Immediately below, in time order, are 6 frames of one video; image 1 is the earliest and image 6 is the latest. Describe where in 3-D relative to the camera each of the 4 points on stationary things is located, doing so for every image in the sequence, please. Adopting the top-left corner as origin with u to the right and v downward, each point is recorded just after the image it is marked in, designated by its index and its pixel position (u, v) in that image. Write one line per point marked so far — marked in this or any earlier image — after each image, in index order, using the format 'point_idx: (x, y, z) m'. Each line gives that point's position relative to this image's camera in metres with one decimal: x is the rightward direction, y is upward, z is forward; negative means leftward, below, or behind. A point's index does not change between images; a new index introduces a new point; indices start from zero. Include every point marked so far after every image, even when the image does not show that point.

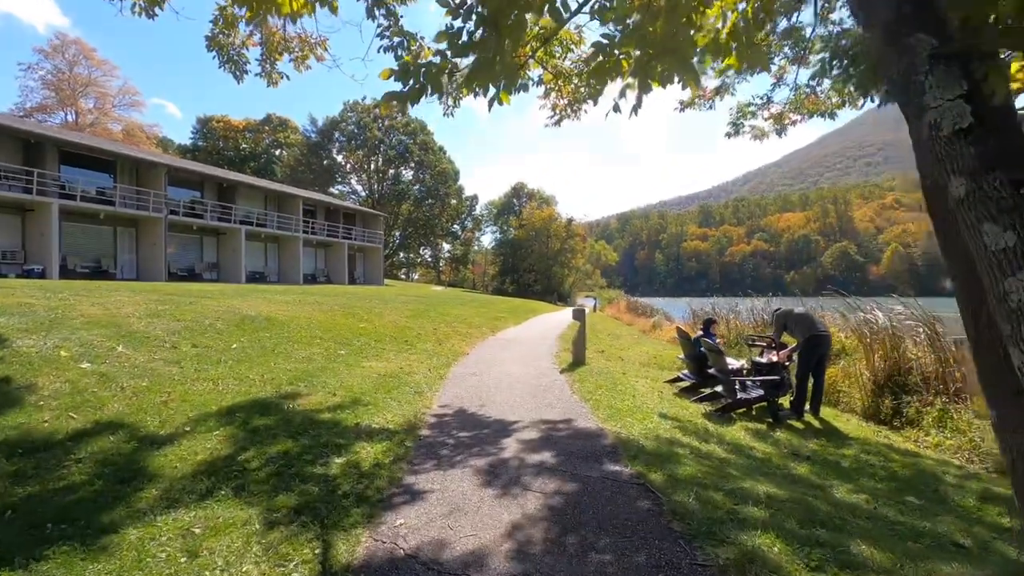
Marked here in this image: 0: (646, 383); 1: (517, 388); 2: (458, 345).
0: (+2.6, -1.8, +10.1) m
1: (+0.1, -1.6, +8.6) m
2: (-1.4, -1.5, +13.8) m
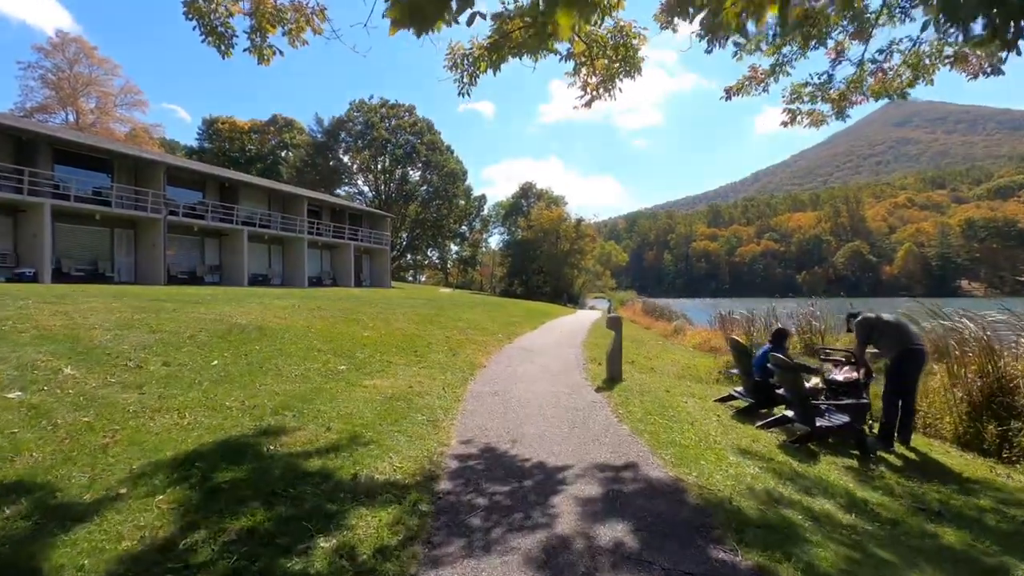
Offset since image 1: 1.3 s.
0: (+3.0, -1.9, +8.7) m
1: (+0.5, -1.7, +7.1) m
2: (-0.9, -1.6, +12.4) m
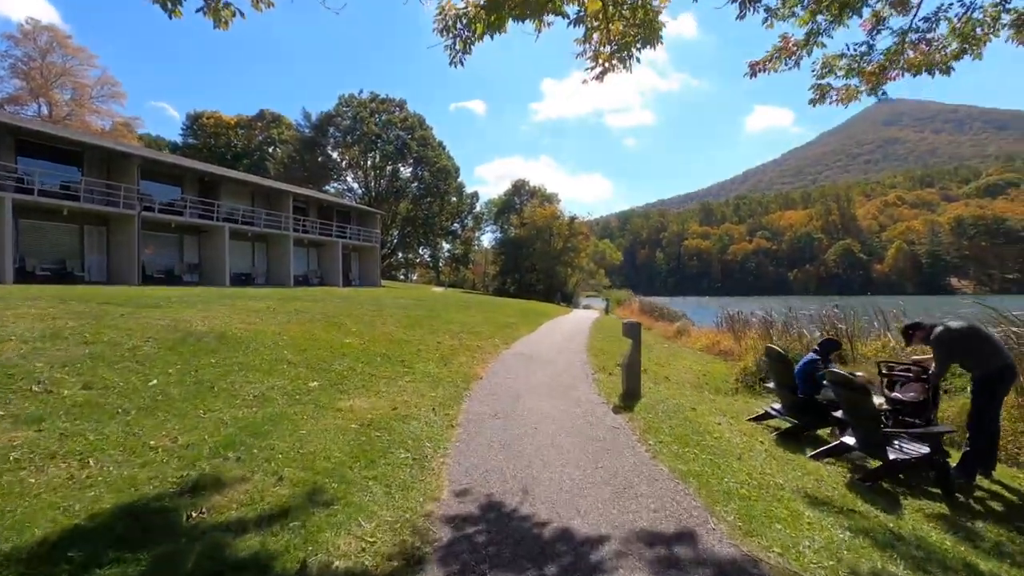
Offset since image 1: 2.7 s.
0: (+3.0, -1.9, +7.4) m
1: (+0.6, -1.7, +5.8) m
2: (-0.9, -1.6, +11.1) m
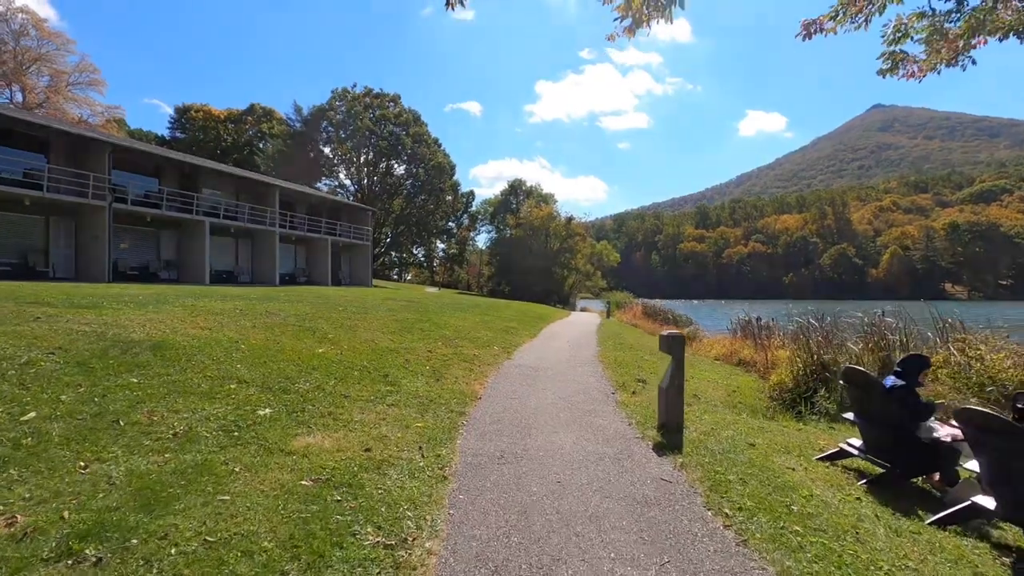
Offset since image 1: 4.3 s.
0: (+3.2, -2.0, +5.7) m
1: (+0.7, -1.7, +4.1) m
2: (-0.8, -1.6, +9.3) m
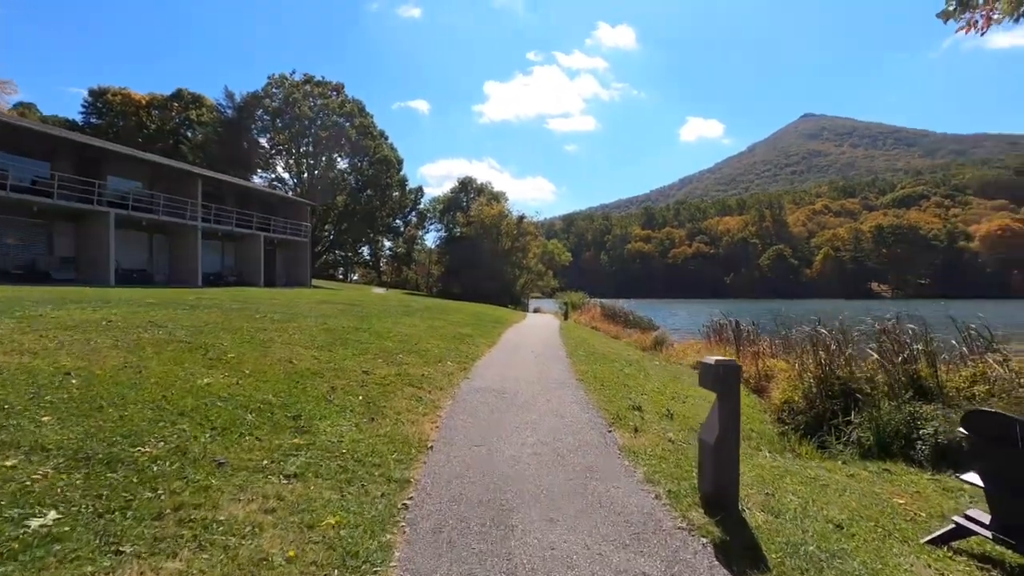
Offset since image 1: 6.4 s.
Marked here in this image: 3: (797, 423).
0: (+3.0, -2.0, +3.6) m
1: (+0.7, -1.8, +1.8) m
2: (-1.3, -1.7, +6.9) m
3: (+5.0, -2.4, +9.4) m
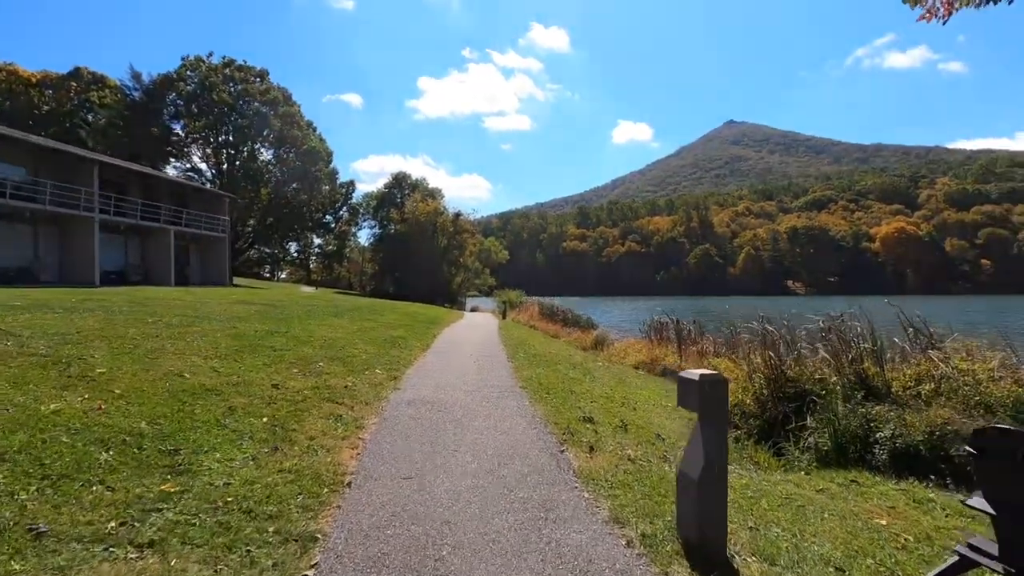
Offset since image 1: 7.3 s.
0: (+2.7, -2.0, +2.9) m
1: (+0.6, -1.8, +0.9) m
2: (-2.0, -1.7, +5.7) m
3: (+4.0, -2.3, +8.9) m
